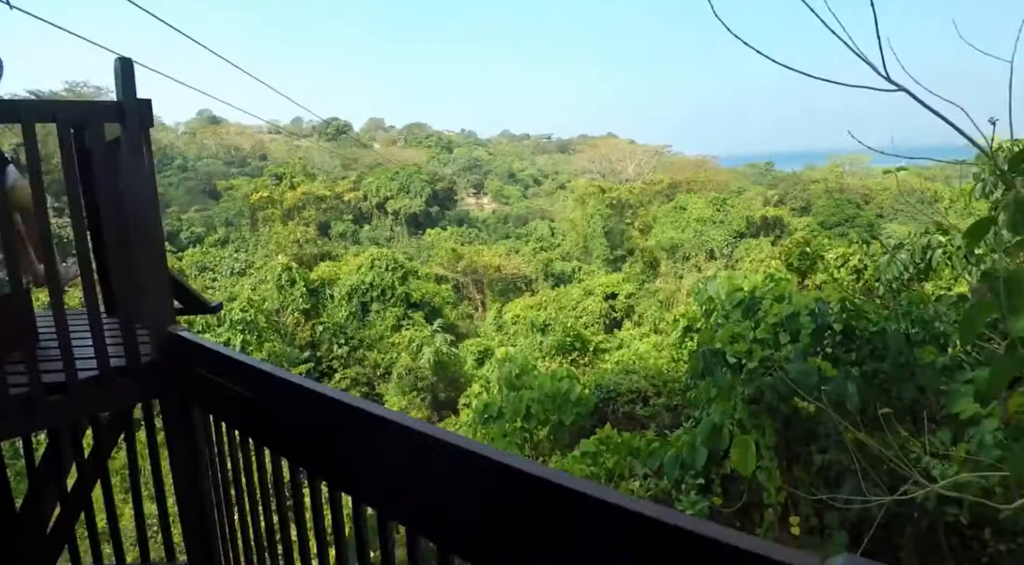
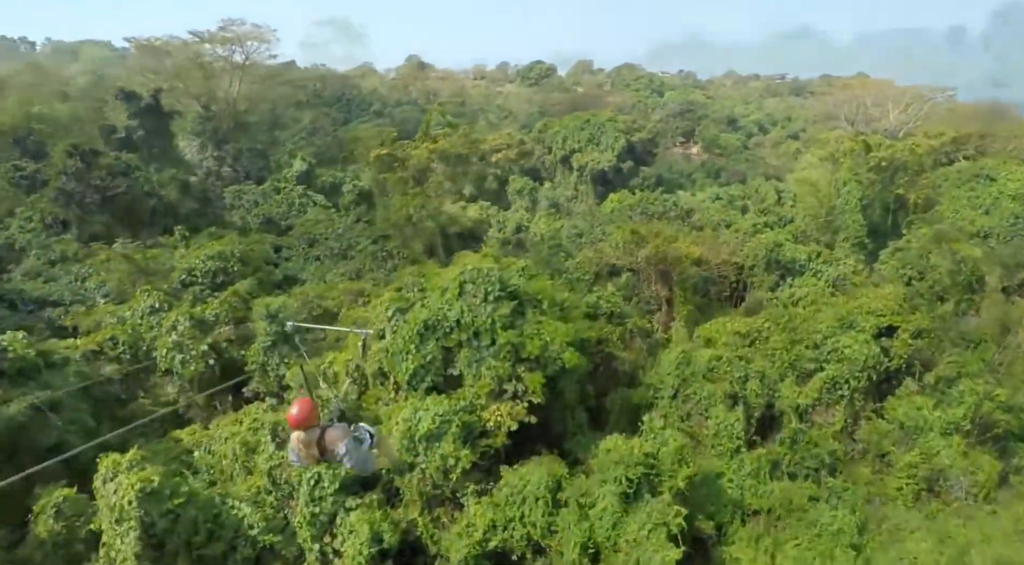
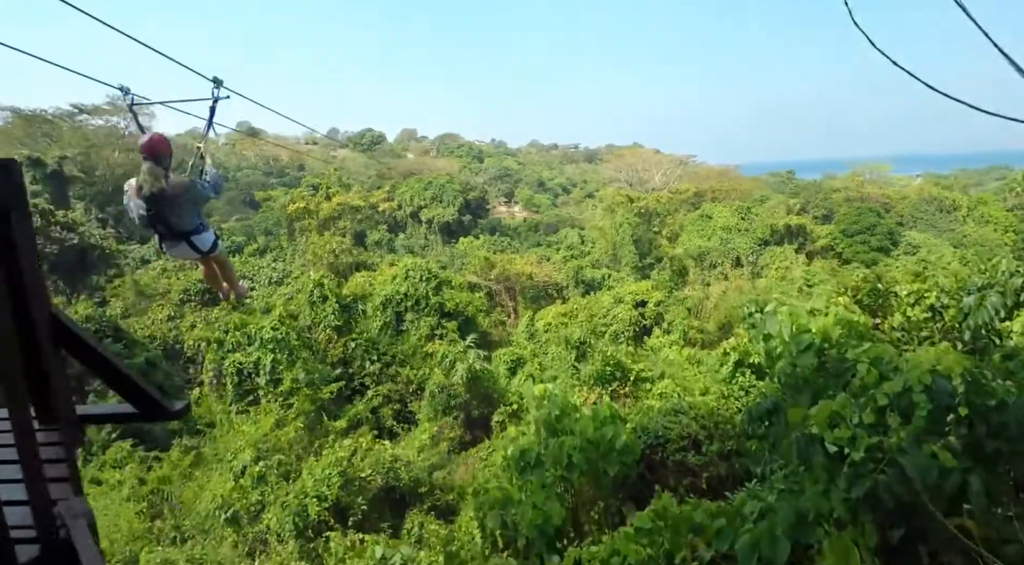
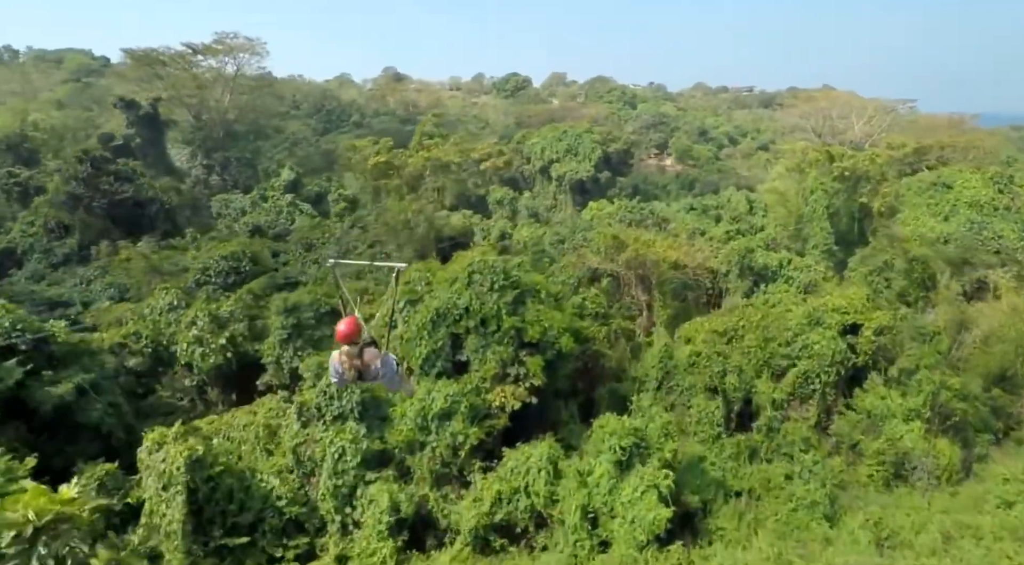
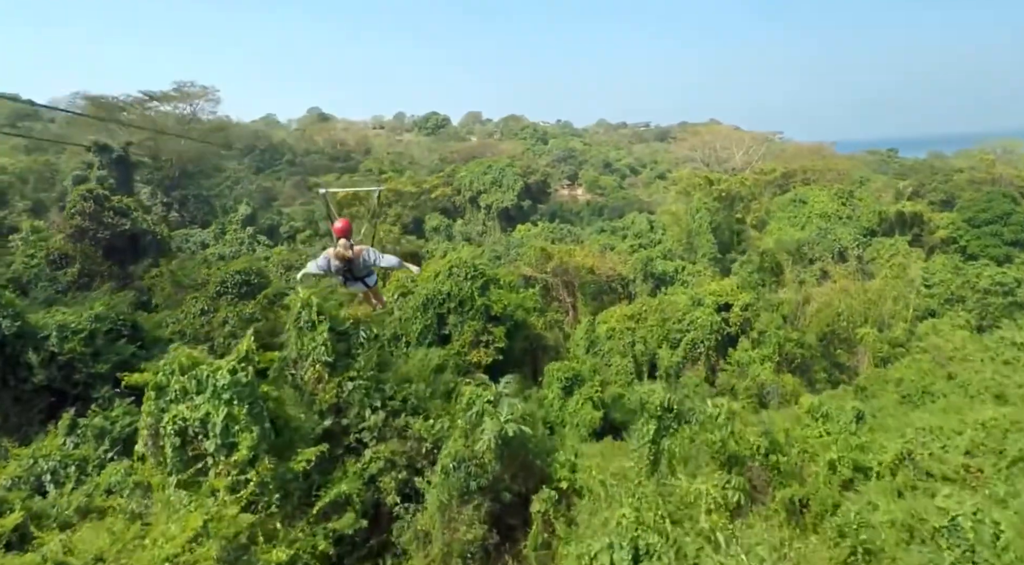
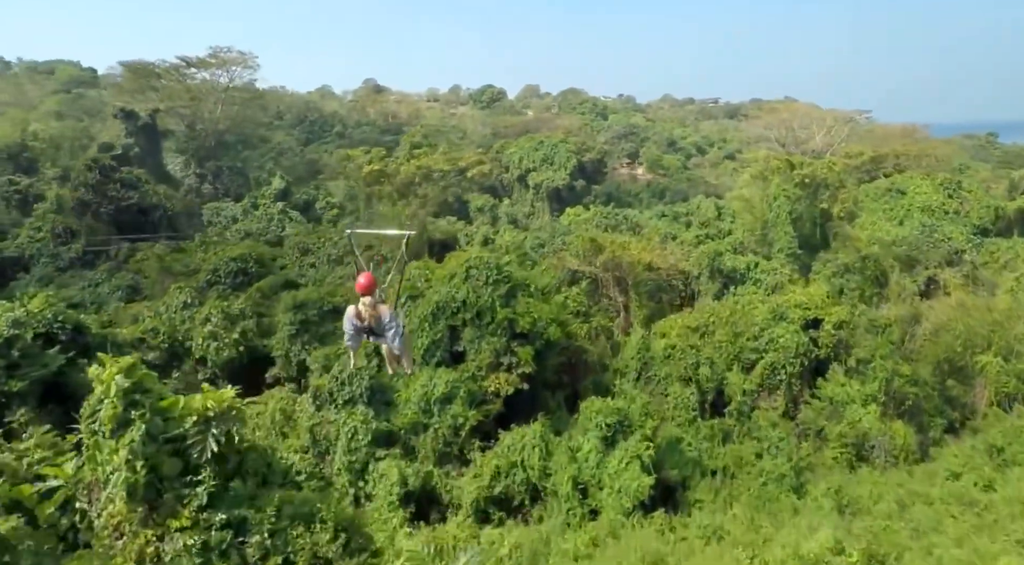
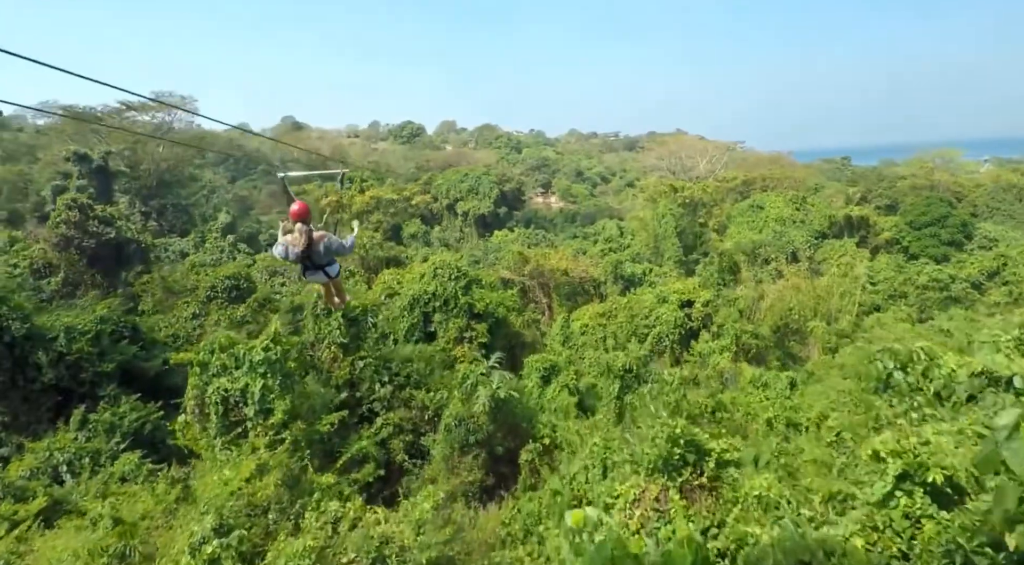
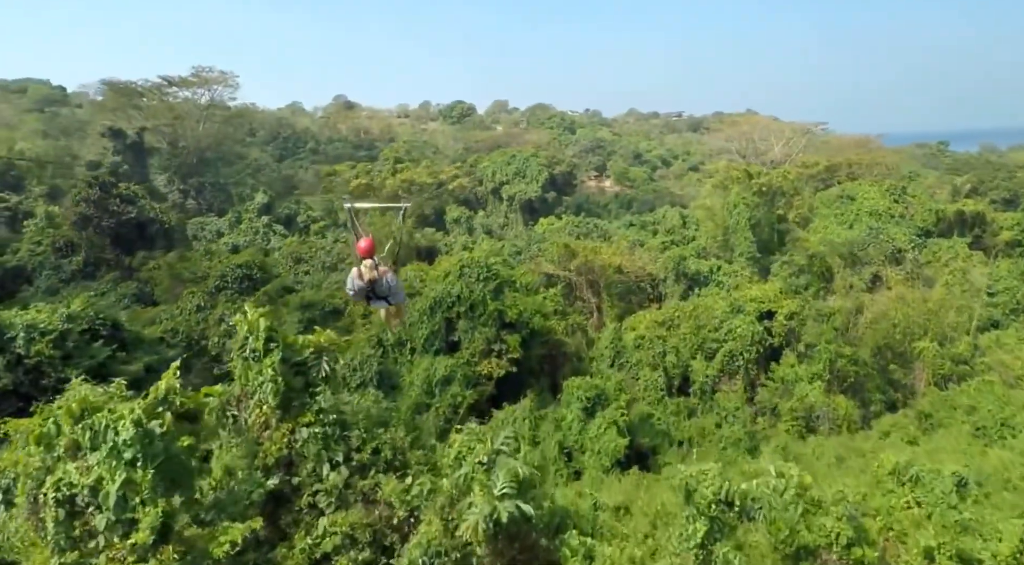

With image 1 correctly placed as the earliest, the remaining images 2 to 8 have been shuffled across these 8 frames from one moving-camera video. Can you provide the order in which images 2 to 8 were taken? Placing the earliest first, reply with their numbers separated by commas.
3, 7, 5, 8, 6, 4, 2
